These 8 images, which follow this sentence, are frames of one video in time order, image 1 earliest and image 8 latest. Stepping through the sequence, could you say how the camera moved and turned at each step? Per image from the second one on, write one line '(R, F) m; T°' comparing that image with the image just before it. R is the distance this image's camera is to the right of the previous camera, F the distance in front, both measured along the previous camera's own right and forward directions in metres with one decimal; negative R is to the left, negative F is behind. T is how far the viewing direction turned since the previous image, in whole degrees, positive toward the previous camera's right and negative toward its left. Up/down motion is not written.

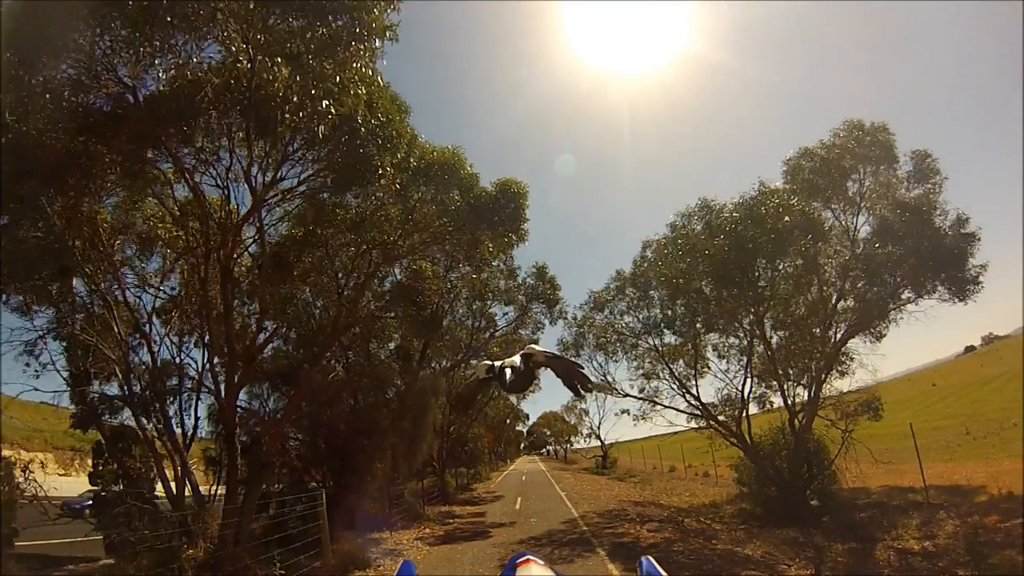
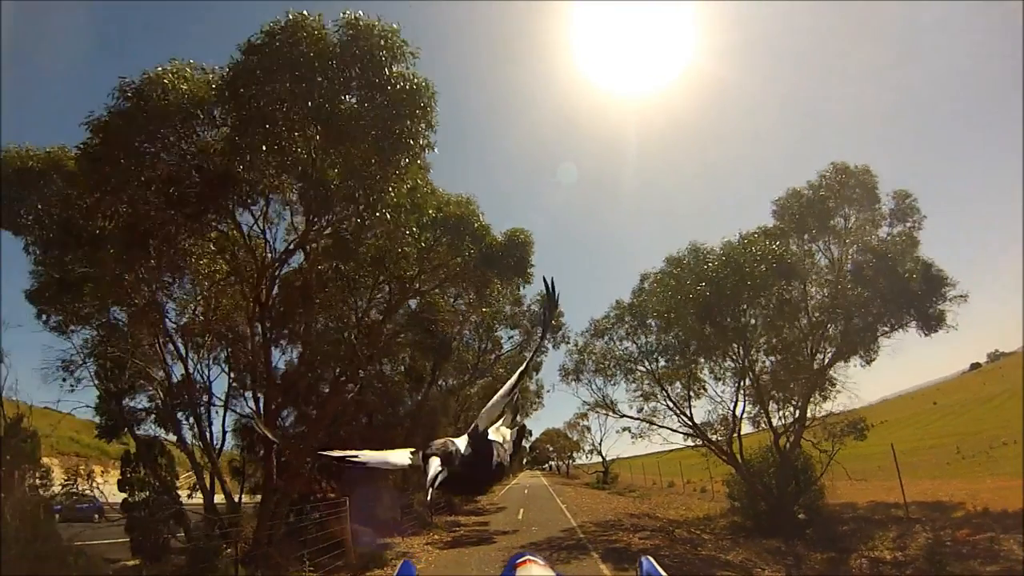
(0.0, -1.2) m; 0°
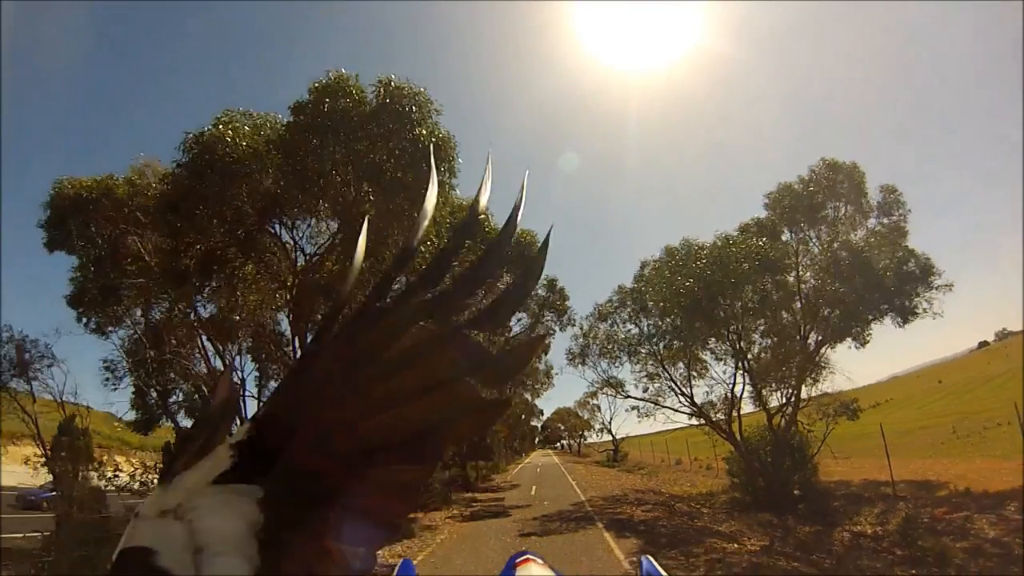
(0.0, -1.2) m; -1°
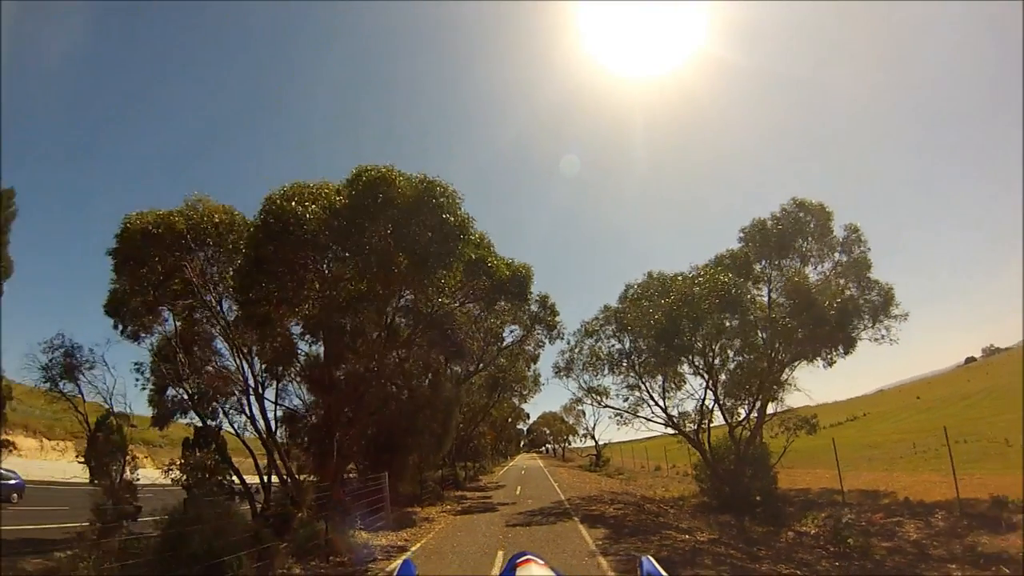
(-0.1, -1.8) m; +1°
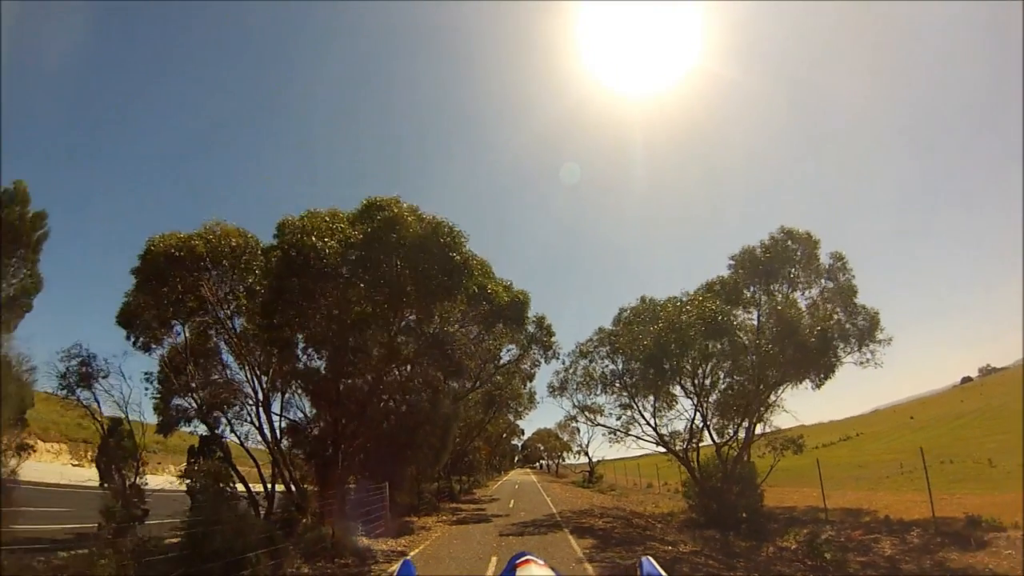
(0.0, -0.8) m; 0°
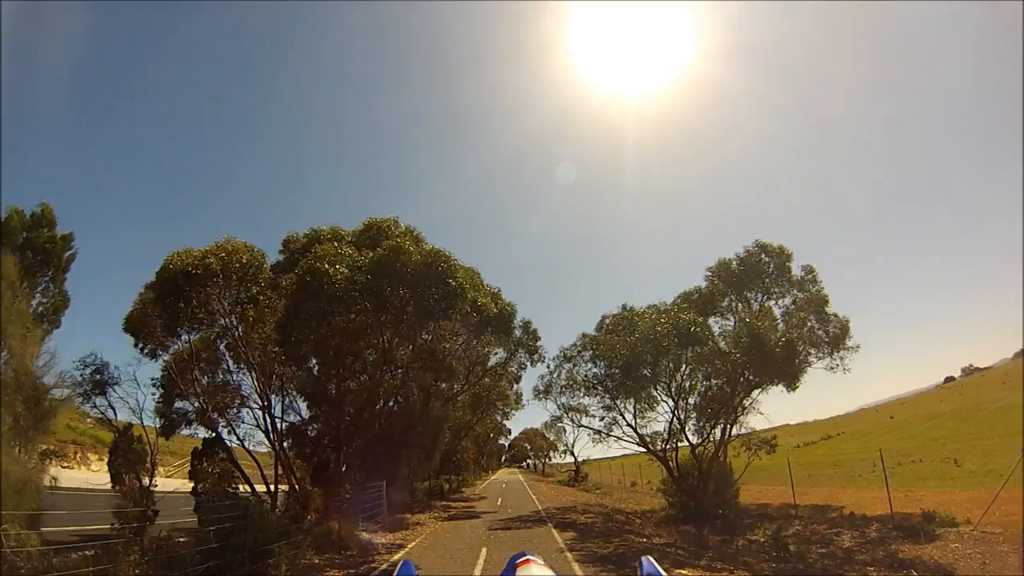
(0.0, -1.1) m; +1°
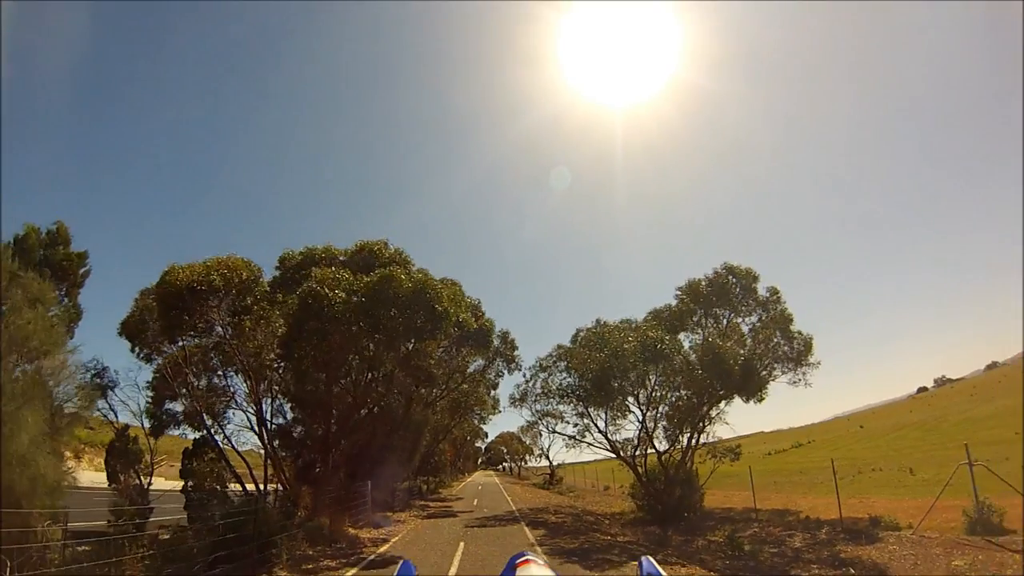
(0.0, -1.1) m; +2°
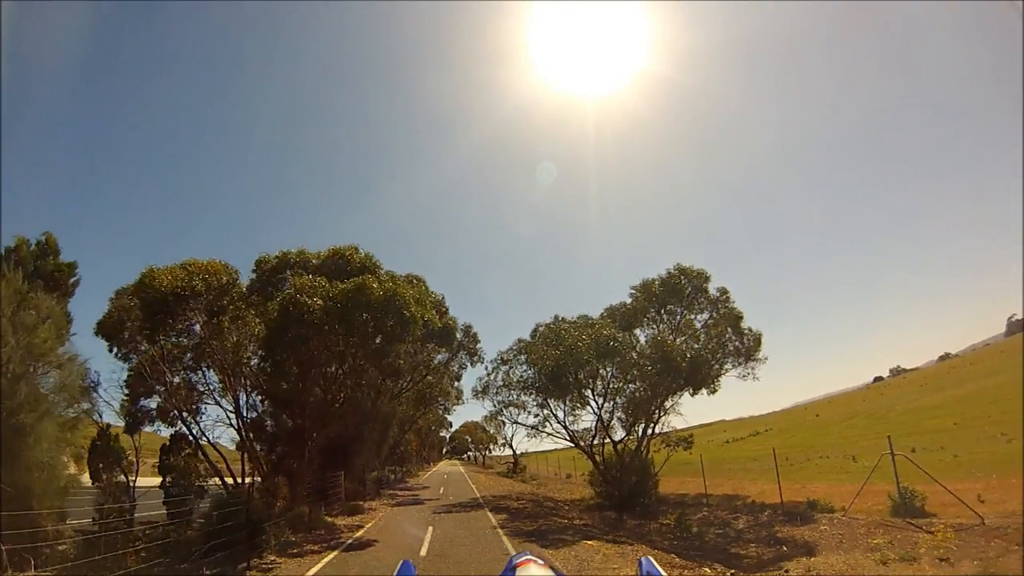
(0.0, -1.0) m; +3°
